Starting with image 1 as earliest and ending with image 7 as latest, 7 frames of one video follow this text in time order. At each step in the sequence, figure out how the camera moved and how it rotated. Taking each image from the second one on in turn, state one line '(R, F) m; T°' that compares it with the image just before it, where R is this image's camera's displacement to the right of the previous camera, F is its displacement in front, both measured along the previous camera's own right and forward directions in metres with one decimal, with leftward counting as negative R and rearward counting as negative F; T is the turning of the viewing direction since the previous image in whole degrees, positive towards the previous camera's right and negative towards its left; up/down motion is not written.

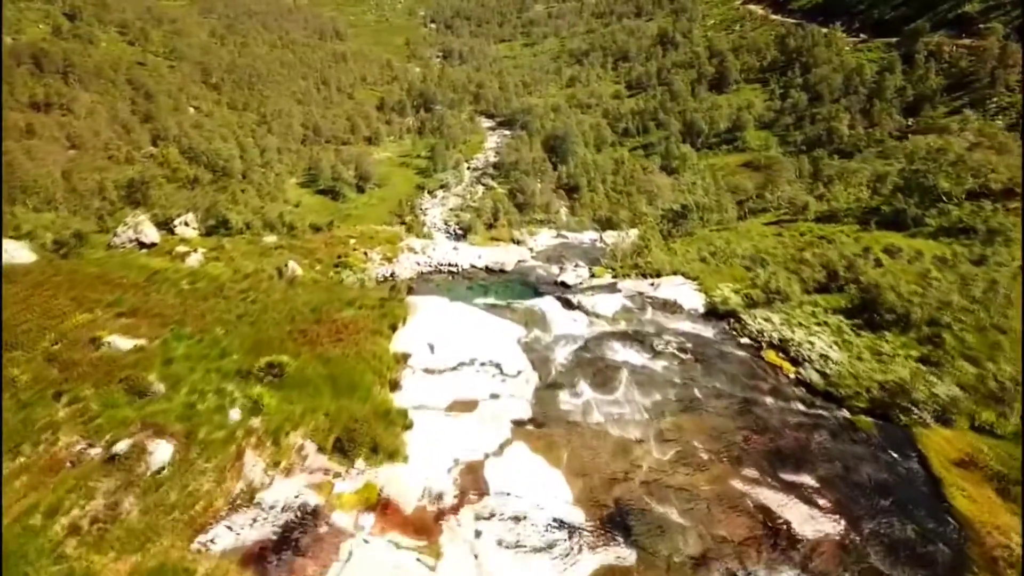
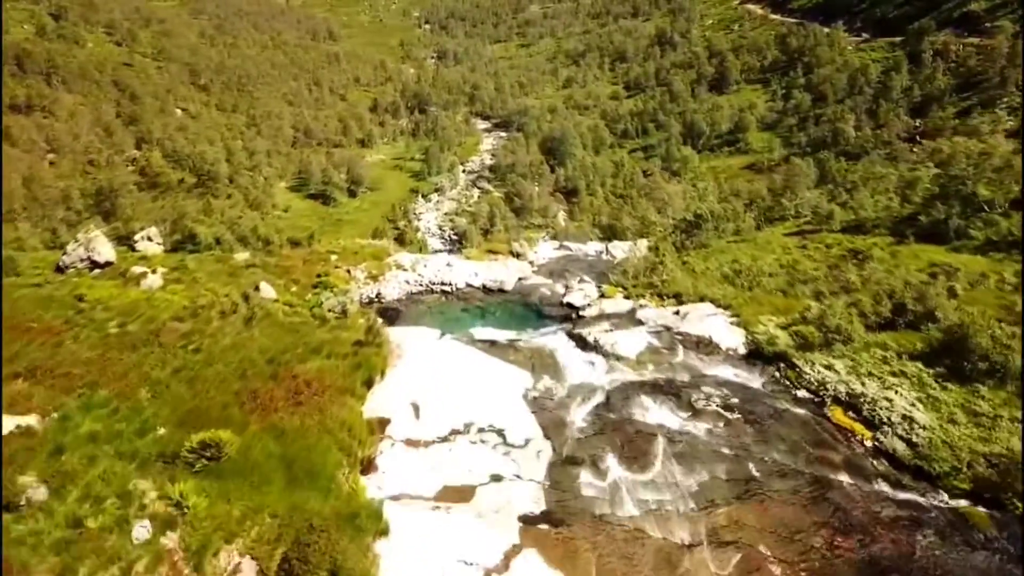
(-0.3, +6.5) m; 0°
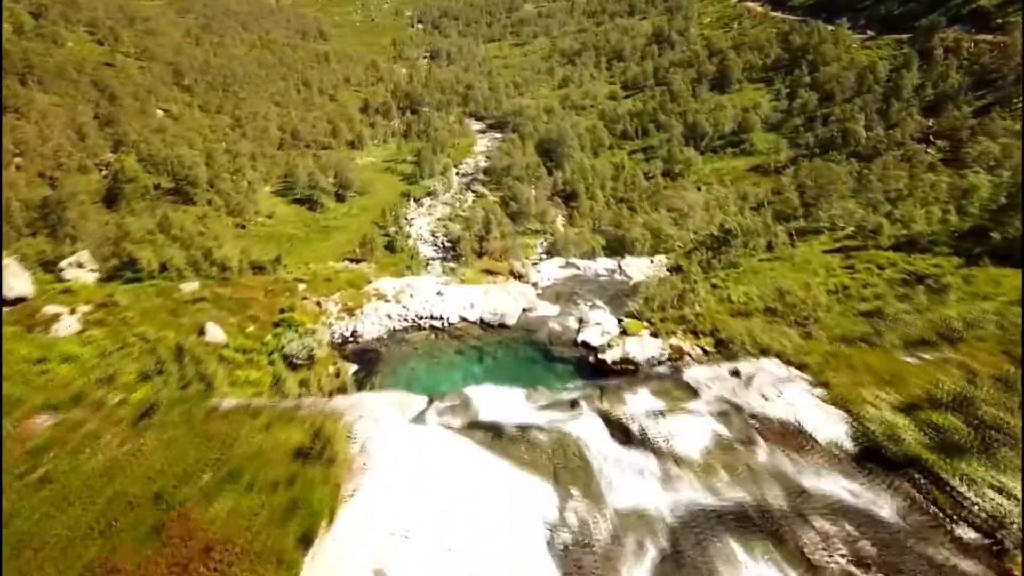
(-0.5, +9.5) m; 0°
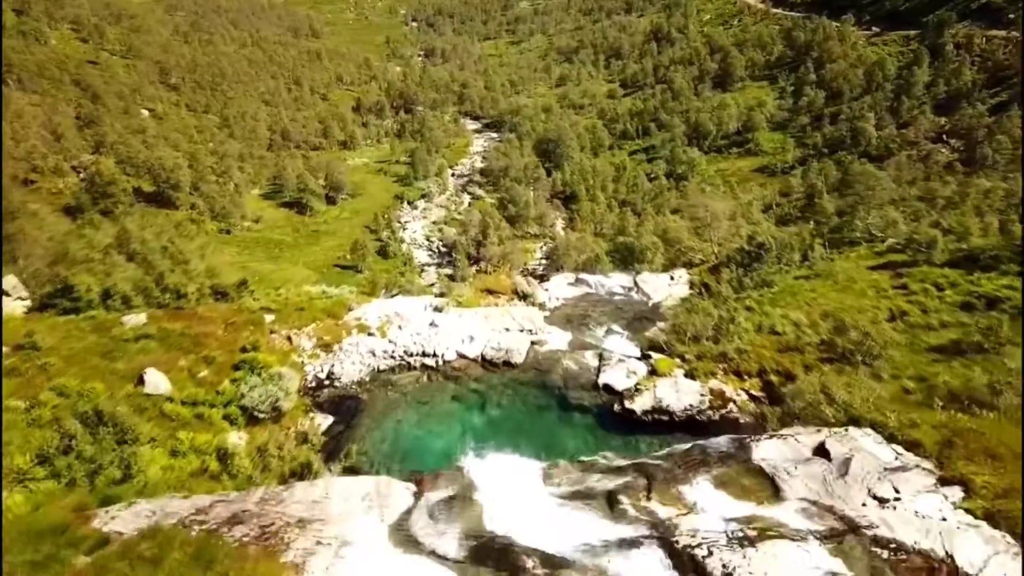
(-0.6, +7.6) m; 0°
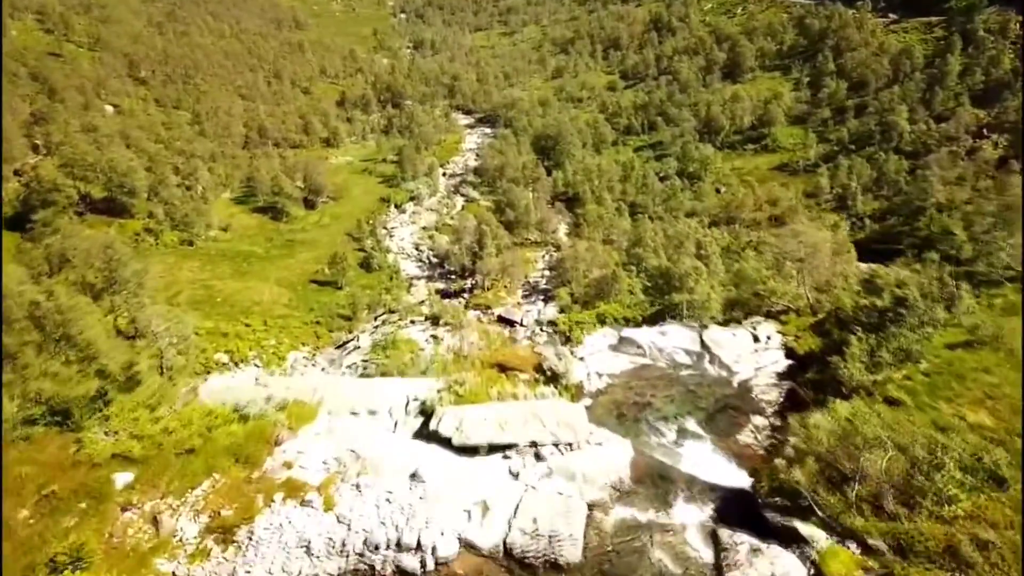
(-1.5, +18.1) m; +1°
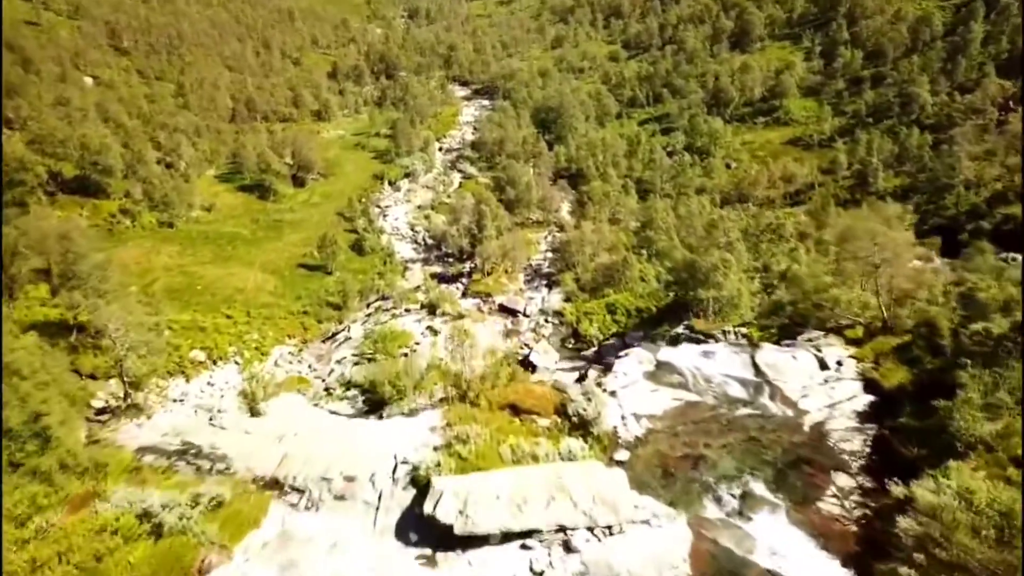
(-0.7, +8.3) m; 0°
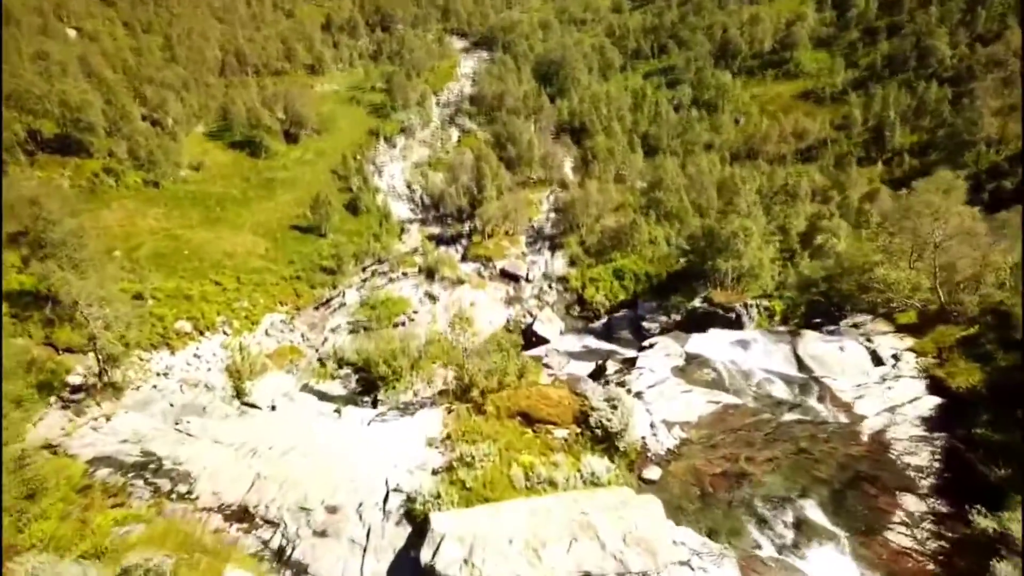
(-0.4, +4.7) m; 0°
